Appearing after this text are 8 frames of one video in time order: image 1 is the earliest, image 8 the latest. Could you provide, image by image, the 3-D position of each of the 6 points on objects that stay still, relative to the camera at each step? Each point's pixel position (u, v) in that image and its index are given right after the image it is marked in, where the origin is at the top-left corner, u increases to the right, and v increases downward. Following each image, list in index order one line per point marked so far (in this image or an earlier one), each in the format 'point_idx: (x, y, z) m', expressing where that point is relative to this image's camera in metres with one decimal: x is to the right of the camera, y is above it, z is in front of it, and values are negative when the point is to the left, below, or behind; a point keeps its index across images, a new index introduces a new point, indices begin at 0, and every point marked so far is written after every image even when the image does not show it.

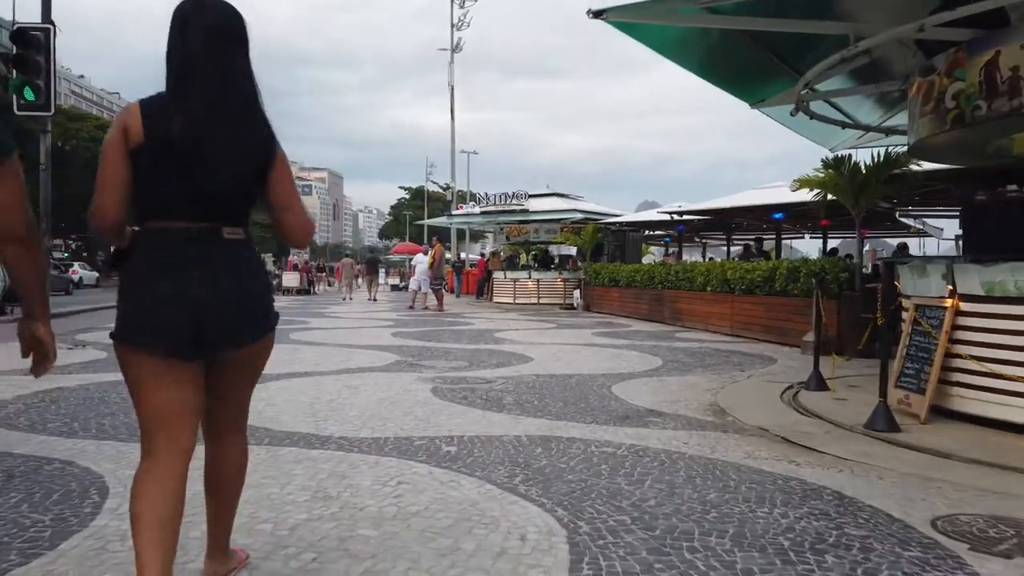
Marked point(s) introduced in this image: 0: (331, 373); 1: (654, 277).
0: (-2.0, -0.9, +8.4) m
1: (+3.5, +0.3, +19.0) m
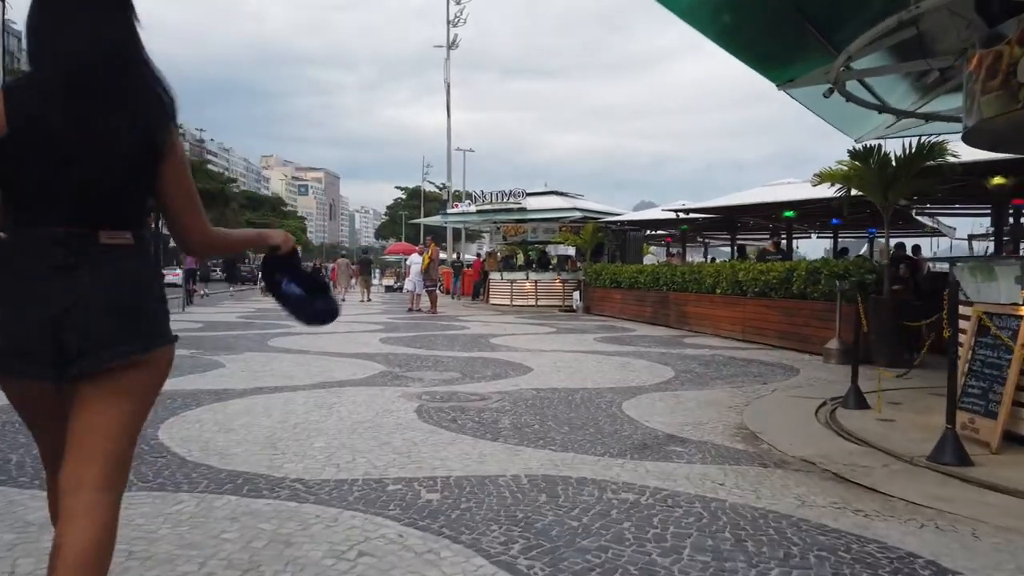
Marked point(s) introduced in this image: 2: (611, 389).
0: (-2.0, -1.0, +7.4) m
1: (+3.5, +0.2, +18.1) m
2: (+1.0, -1.0, +7.9) m
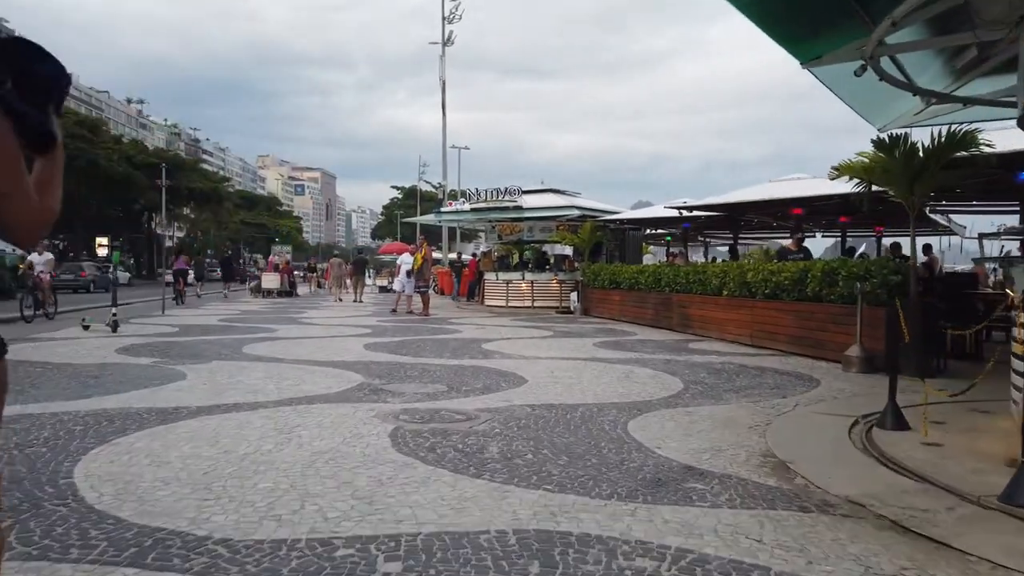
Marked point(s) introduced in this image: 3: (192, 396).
0: (-2.1, -1.0, +6.6) m
1: (+3.3, +0.2, +17.2) m
2: (+0.9, -1.1, +7.0) m
3: (-2.9, -1.0, +7.0) m
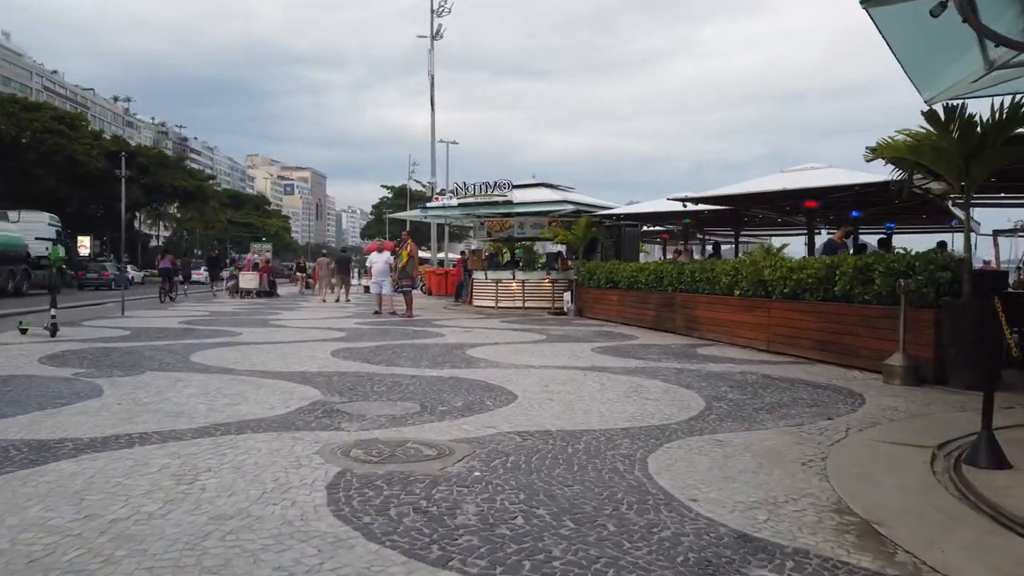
0: (-2.2, -1.0, +5.1) m
1: (+3.1, +0.2, +15.8) m
2: (+0.8, -1.1, +5.6) m
3: (-3.0, -1.0, +5.6) m
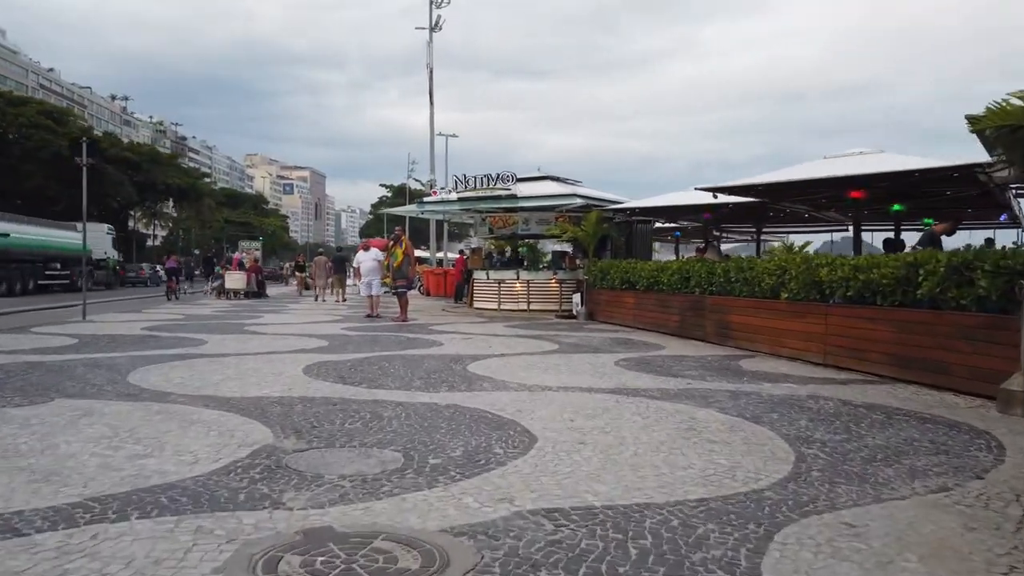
0: (-2.1, -1.0, +3.3) m
1: (+3.2, +0.2, +14.0) m
2: (+1.0, -1.1, +3.8) m
3: (-2.9, -1.0, +3.7) m
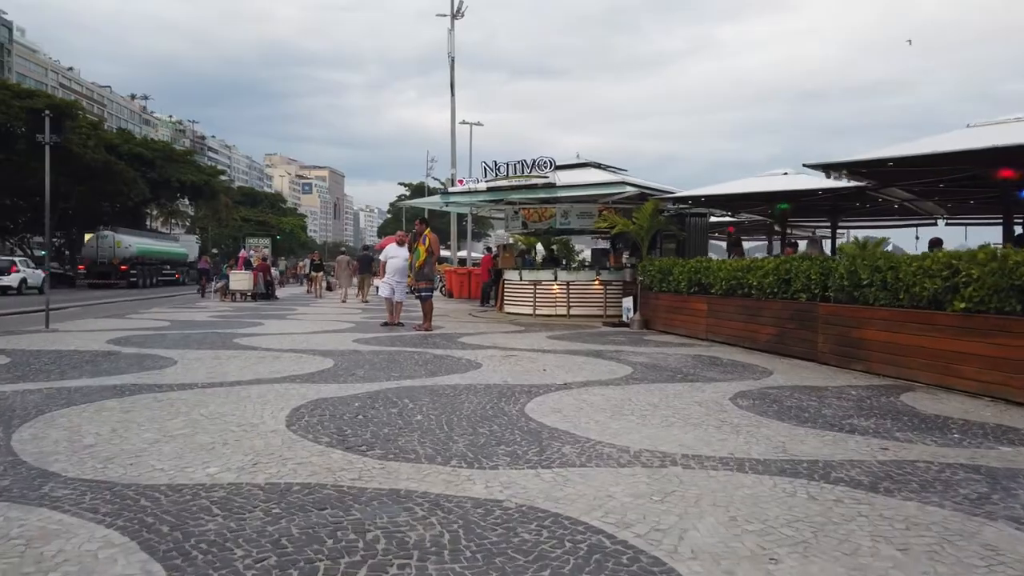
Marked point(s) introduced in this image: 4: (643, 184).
0: (-1.5, -1.1, +0.4) m
1: (+4.0, +0.1, +11.0) m
2: (+1.5, -1.2, +0.8) m
3: (-2.4, -1.1, +0.9) m
4: (+3.3, +2.6, +19.3) m
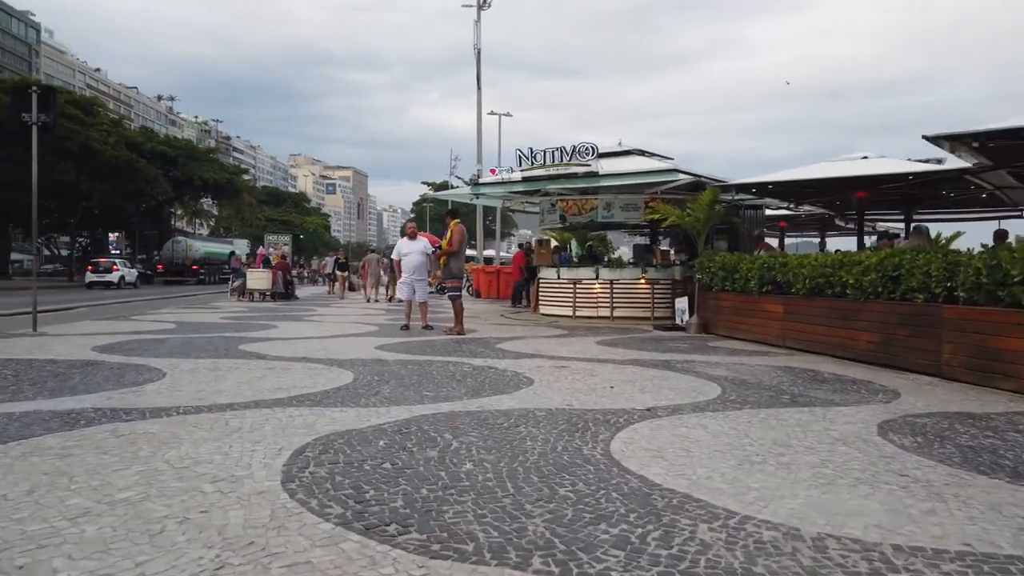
0: (-1.2, -1.1, -1.3) m
1: (+4.6, +0.1, +9.1) m
2: (+1.8, -1.1, -1.0) m
3: (-2.0, -1.0, -0.8) m
4: (+4.1, +2.6, +17.5) m
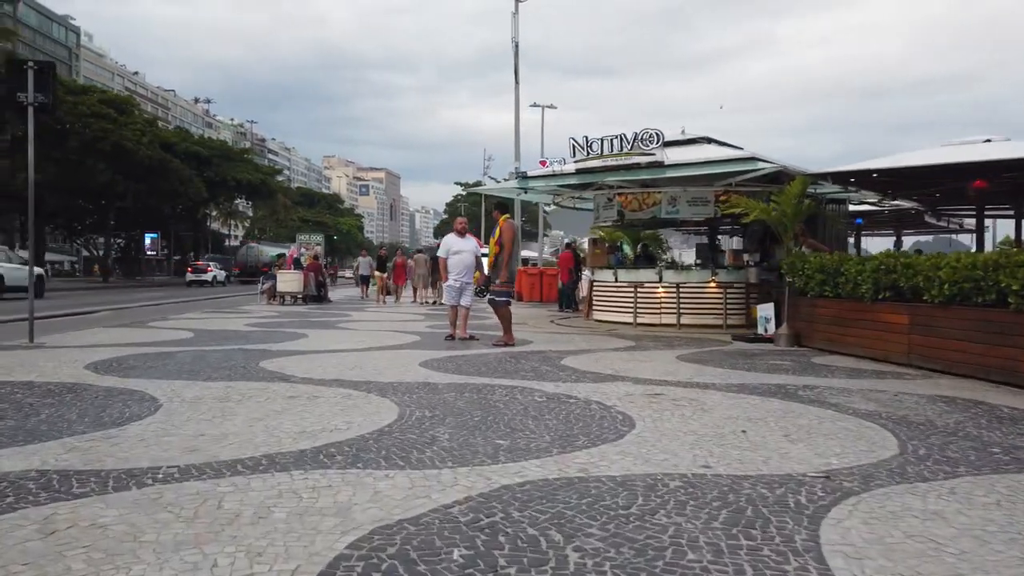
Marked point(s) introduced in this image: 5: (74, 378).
0: (-0.9, -1.1, -3.1) m
1: (+5.4, 0.0, +7.0) m
2: (+2.2, -1.2, -2.9) m
3: (-1.7, -1.1, -2.6) m
4: (+5.3, +2.5, +15.4) m
5: (-4.3, -0.9, +7.5) m
